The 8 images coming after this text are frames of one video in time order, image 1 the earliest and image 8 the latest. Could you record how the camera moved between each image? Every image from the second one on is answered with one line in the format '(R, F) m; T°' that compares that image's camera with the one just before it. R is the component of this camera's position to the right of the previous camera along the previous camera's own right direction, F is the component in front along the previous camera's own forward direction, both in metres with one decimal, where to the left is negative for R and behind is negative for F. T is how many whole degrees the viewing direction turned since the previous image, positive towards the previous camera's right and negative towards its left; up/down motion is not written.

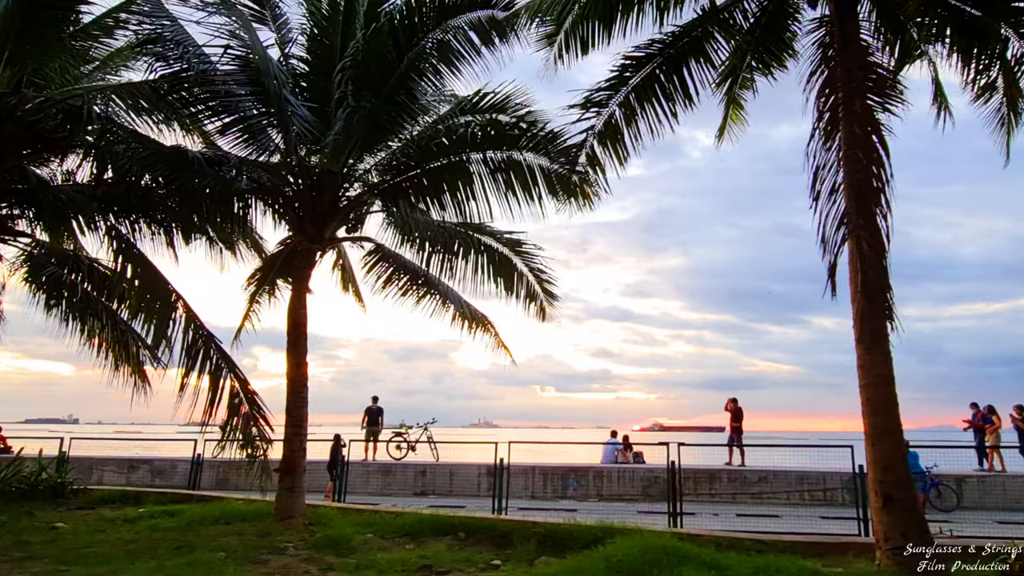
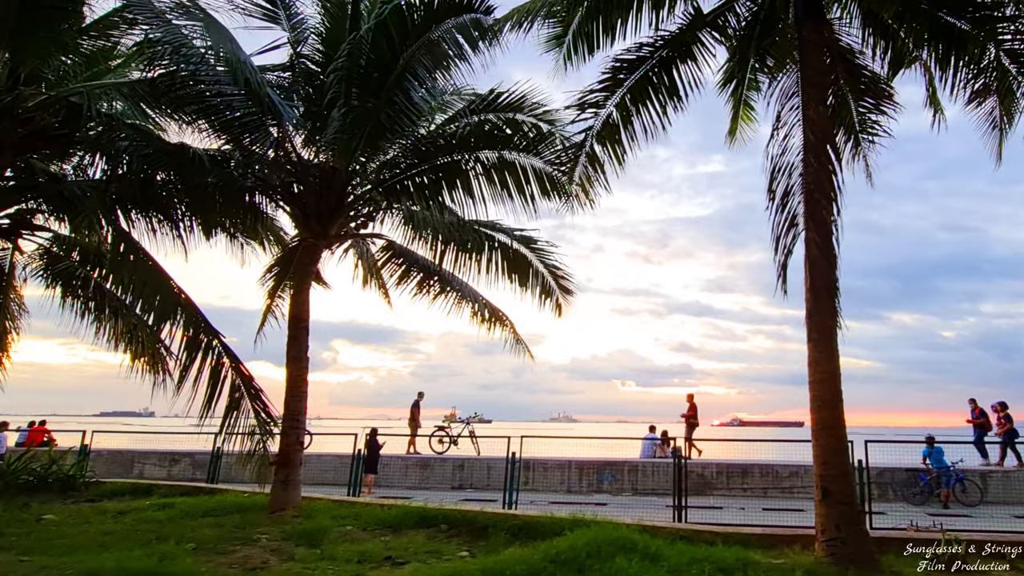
(+2.6, -0.3) m; -4°
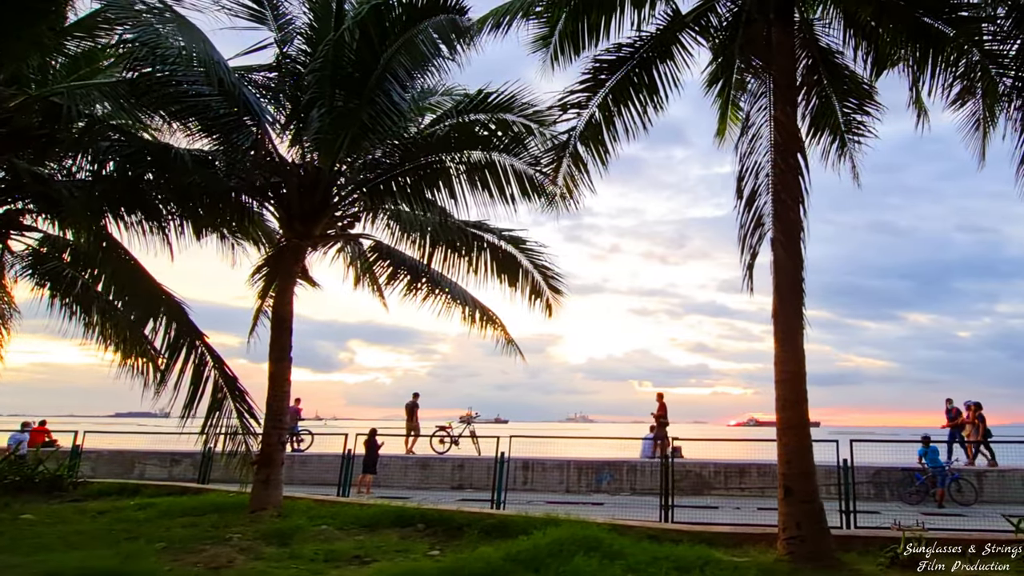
(+1.2, -0.1) m; -1°
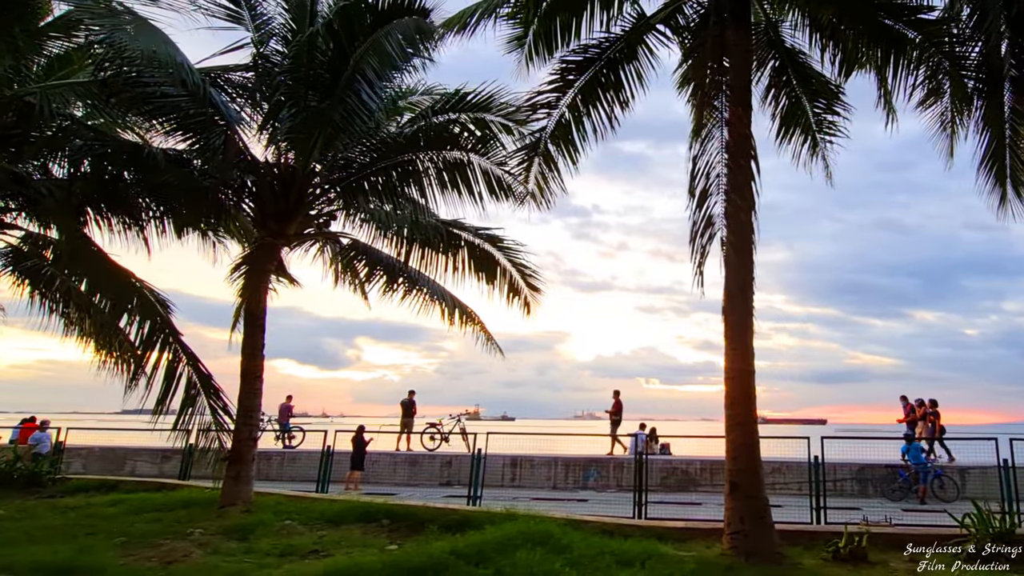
(+1.4, -0.3) m; 0°
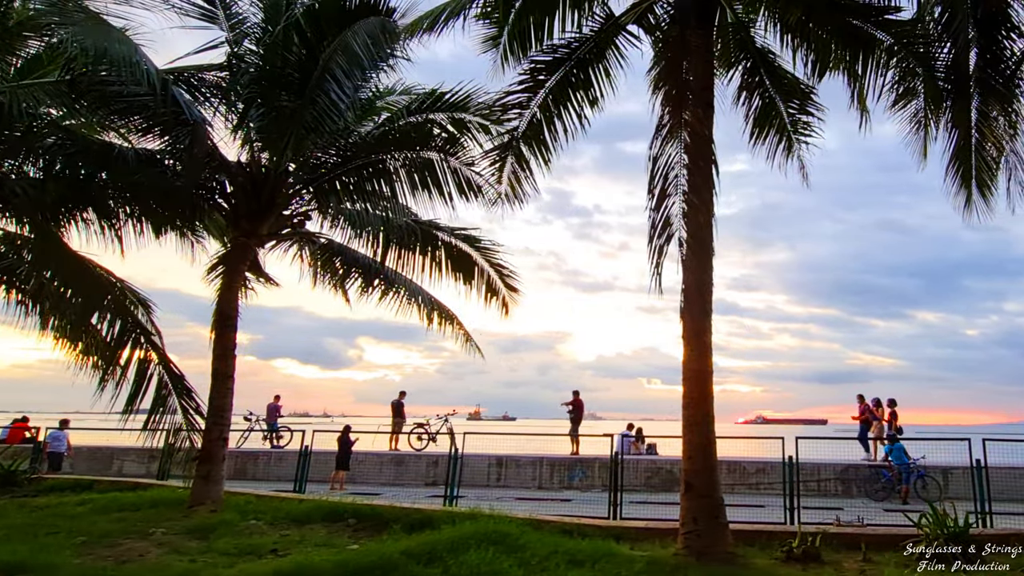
(+1.1, 0.0) m; 0°
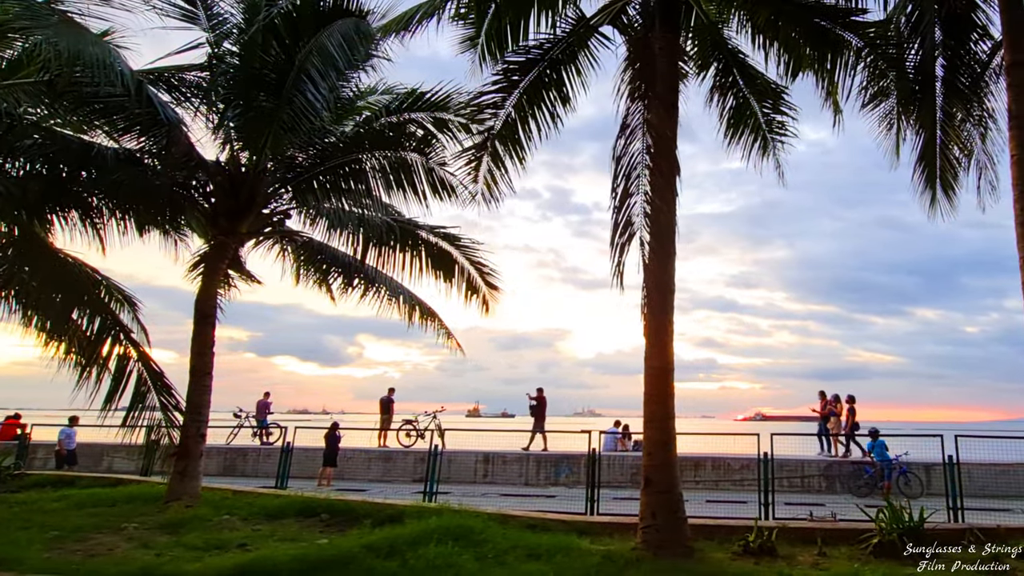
(+0.9, -0.3) m; 0°
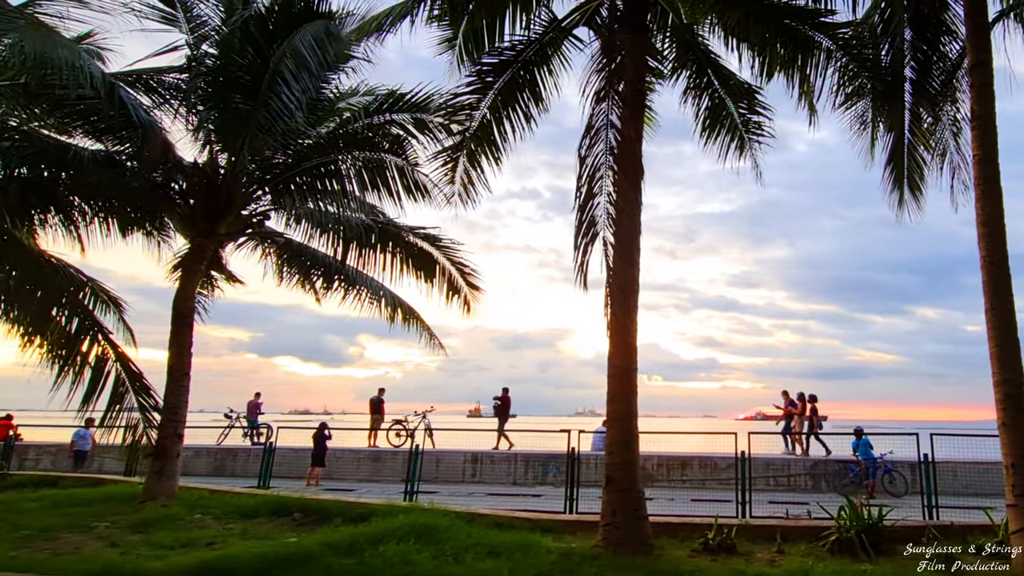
(+1.0, -0.2) m; 0°
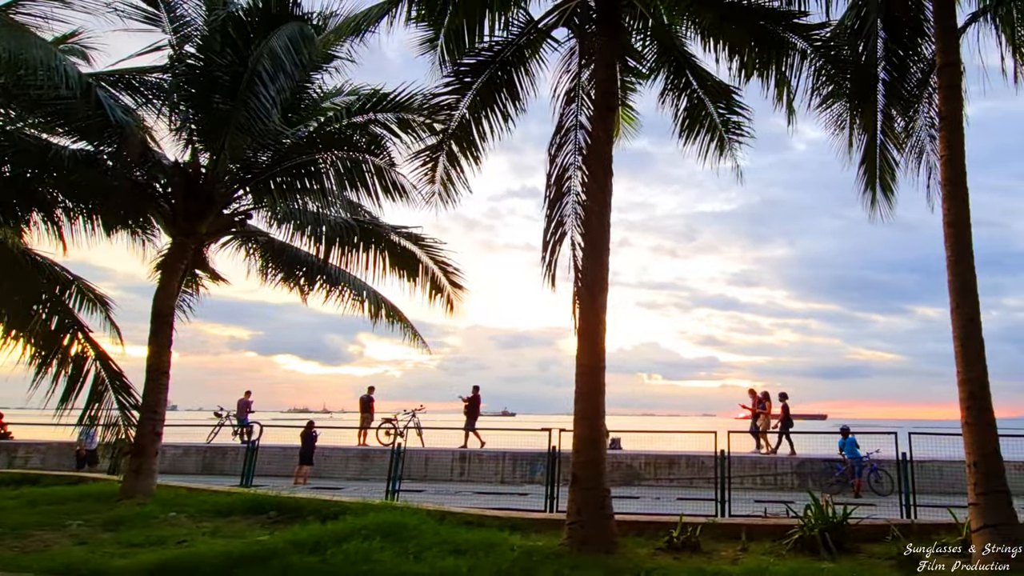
(+0.9, -0.1) m; 0°
